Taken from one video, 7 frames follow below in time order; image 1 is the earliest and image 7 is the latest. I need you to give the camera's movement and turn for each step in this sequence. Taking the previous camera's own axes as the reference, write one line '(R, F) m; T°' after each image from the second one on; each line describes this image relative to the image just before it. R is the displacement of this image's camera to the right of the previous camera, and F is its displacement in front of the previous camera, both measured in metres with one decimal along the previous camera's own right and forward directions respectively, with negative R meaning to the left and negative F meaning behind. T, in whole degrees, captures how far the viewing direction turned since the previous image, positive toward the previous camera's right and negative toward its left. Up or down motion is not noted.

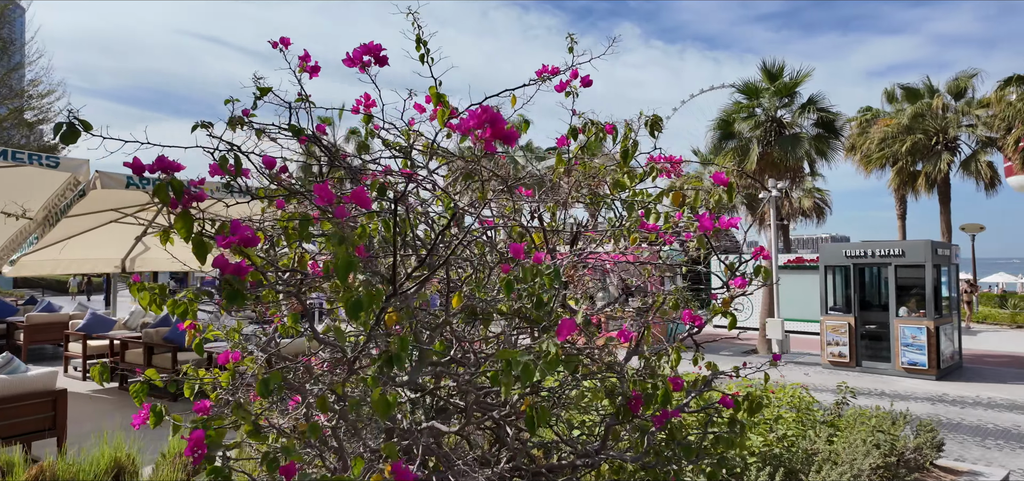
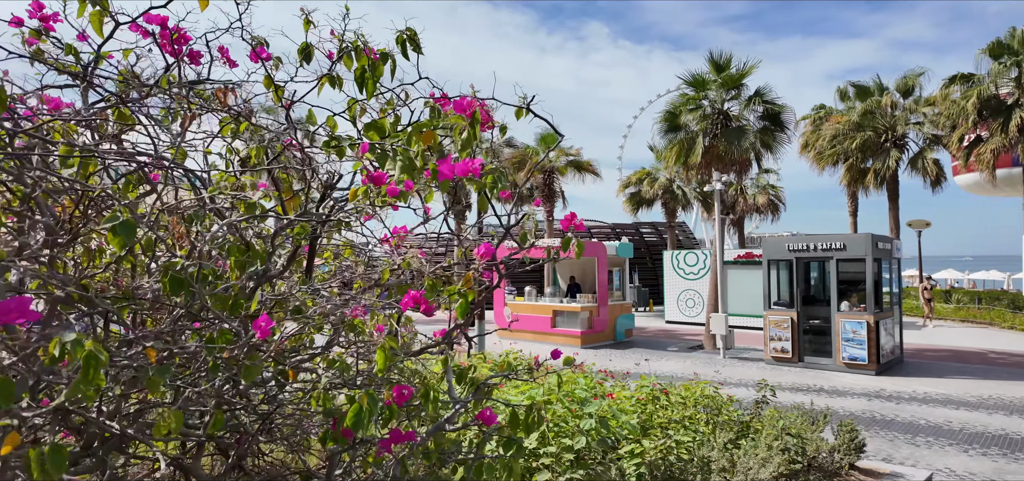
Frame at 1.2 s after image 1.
(+0.7, +0.5) m; +3°
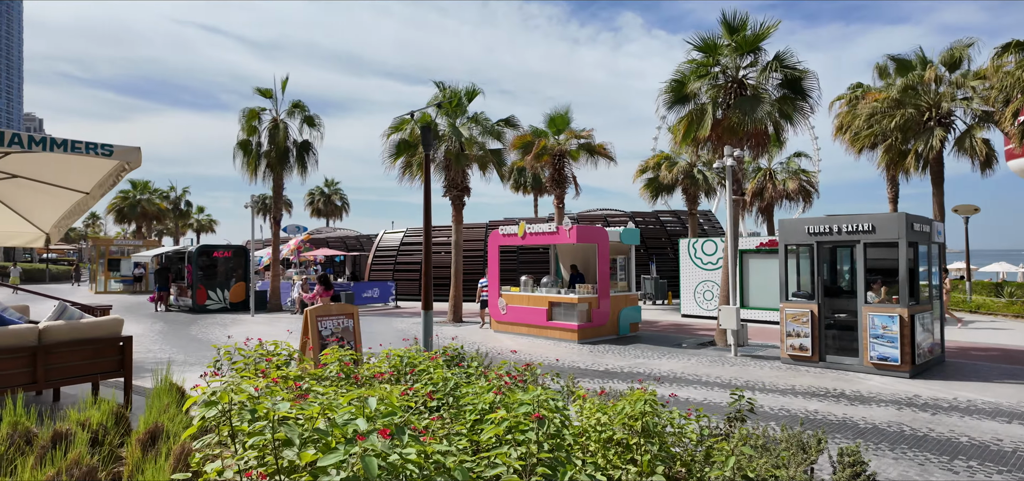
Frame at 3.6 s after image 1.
(+1.0, +1.4) m; -3°
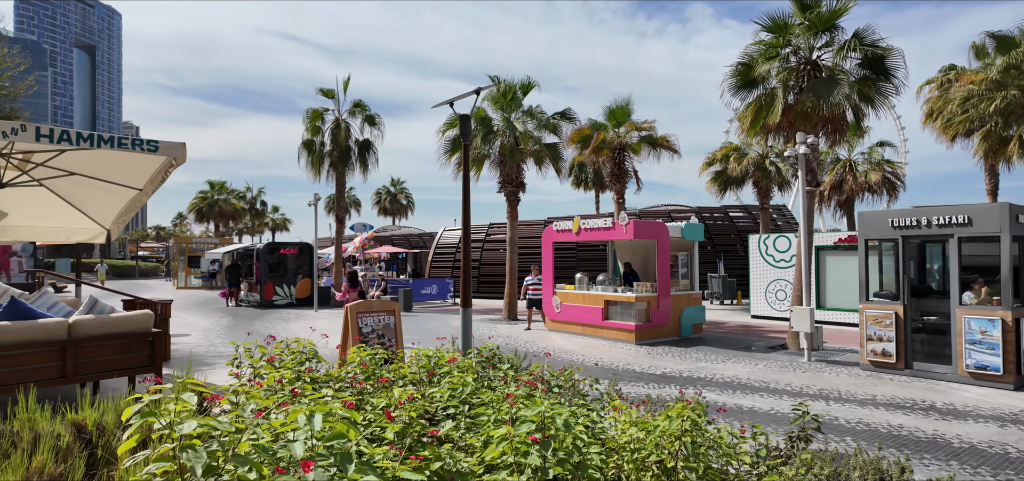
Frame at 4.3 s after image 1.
(+0.3, +0.5) m; -6°
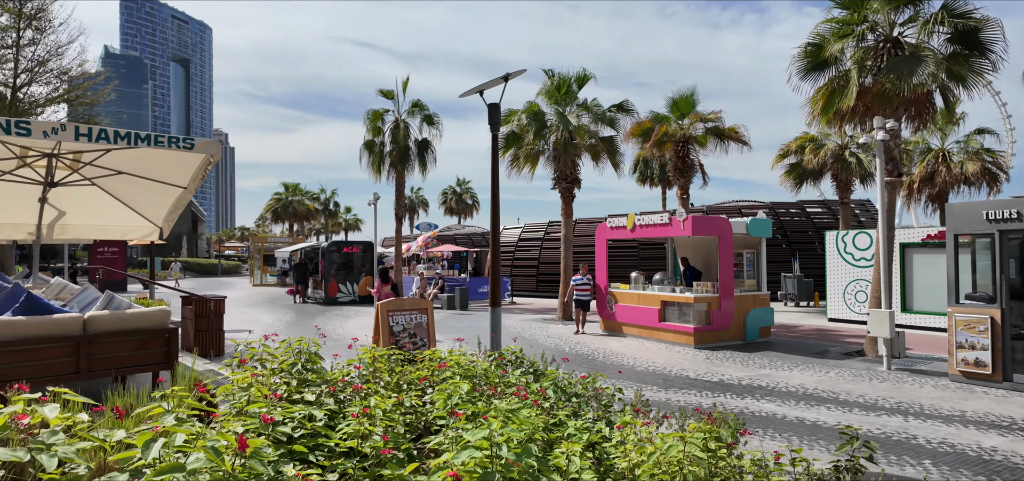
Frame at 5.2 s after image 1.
(+0.4, +0.4) m; -7°
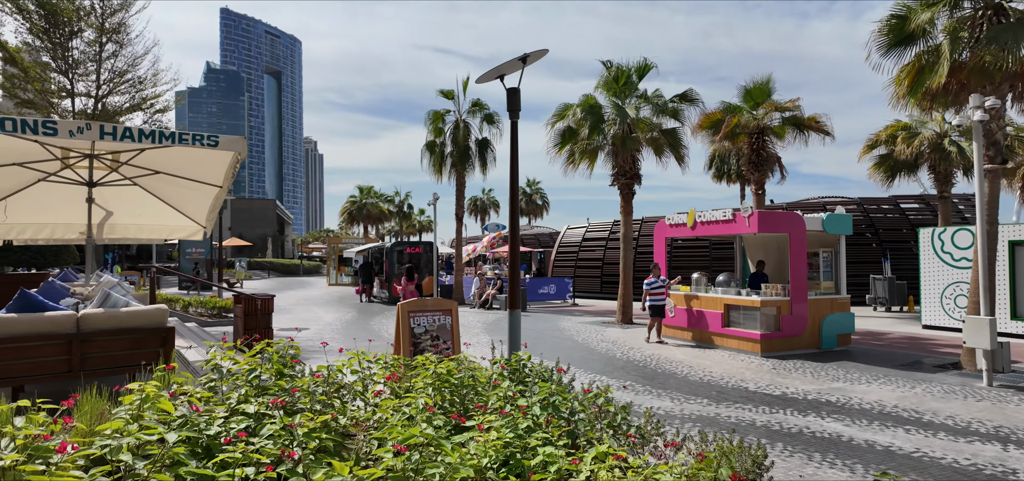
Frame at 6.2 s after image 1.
(+0.6, +0.6) m; -7°
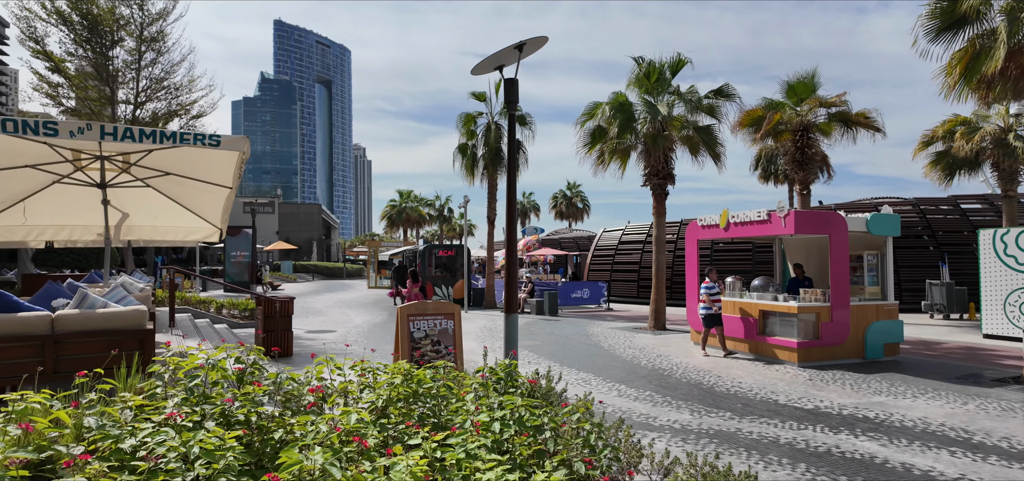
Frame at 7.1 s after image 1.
(+0.5, +0.4) m; -4°
